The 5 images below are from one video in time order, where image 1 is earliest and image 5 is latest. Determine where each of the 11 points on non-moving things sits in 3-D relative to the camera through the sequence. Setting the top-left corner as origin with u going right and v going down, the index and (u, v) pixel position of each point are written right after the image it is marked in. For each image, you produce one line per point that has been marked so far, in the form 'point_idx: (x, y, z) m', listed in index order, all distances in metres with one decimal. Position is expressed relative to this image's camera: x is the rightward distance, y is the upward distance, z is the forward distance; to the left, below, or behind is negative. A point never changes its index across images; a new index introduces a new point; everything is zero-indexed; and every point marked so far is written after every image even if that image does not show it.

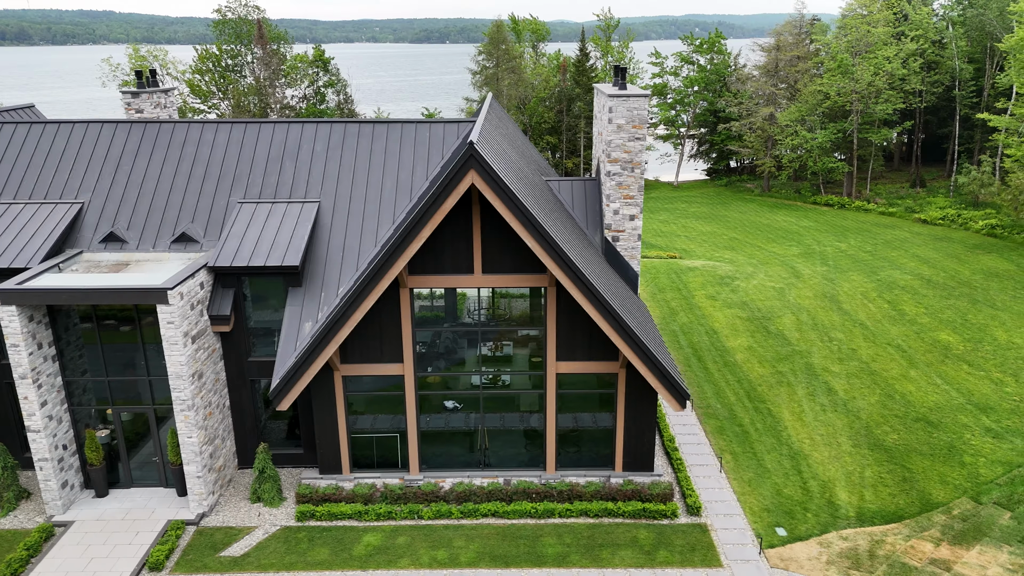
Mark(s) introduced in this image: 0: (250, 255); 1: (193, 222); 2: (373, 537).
0: (-7.6, +0.9, +16.6) m
1: (-9.8, +2.0, +17.7) m
2: (-3.8, -6.8, +15.6) m
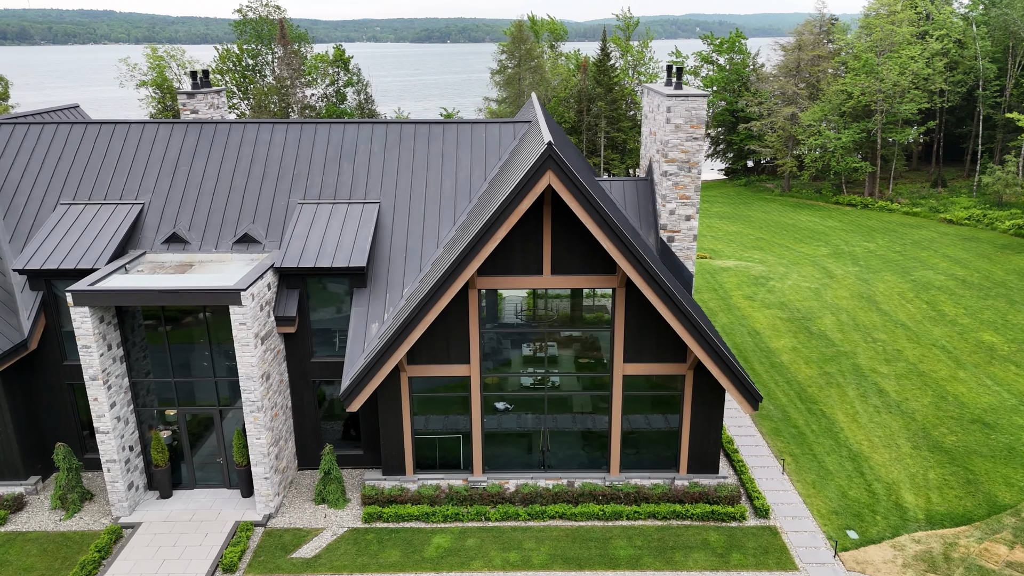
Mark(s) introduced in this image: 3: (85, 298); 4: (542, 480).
0: (-5.7, +0.9, +16.6) m
1: (-7.9, +2.0, +17.7) m
2: (-1.9, -6.8, +15.5) m
3: (-10.9, -0.2, +14.6) m
4: (+0.9, -5.7, +17.1) m
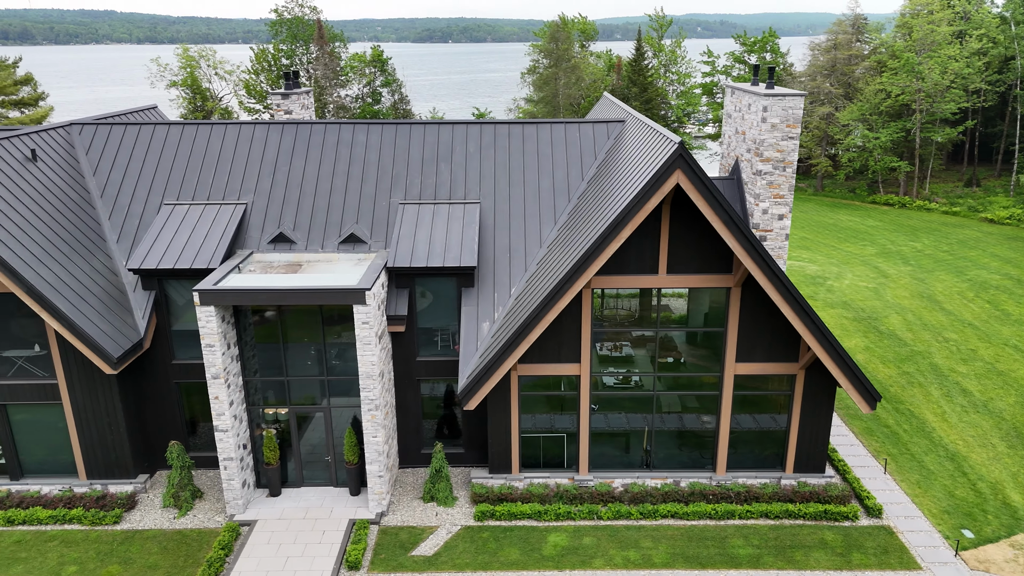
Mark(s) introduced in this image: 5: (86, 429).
0: (-2.5, +0.9, +16.6) m
1: (-4.8, +2.0, +17.8) m
2: (+1.3, -6.8, +15.6) m
3: (-7.7, -0.2, +14.7) m
4: (+4.0, -5.7, +17.1) m
5: (-12.3, -4.1, +16.5) m
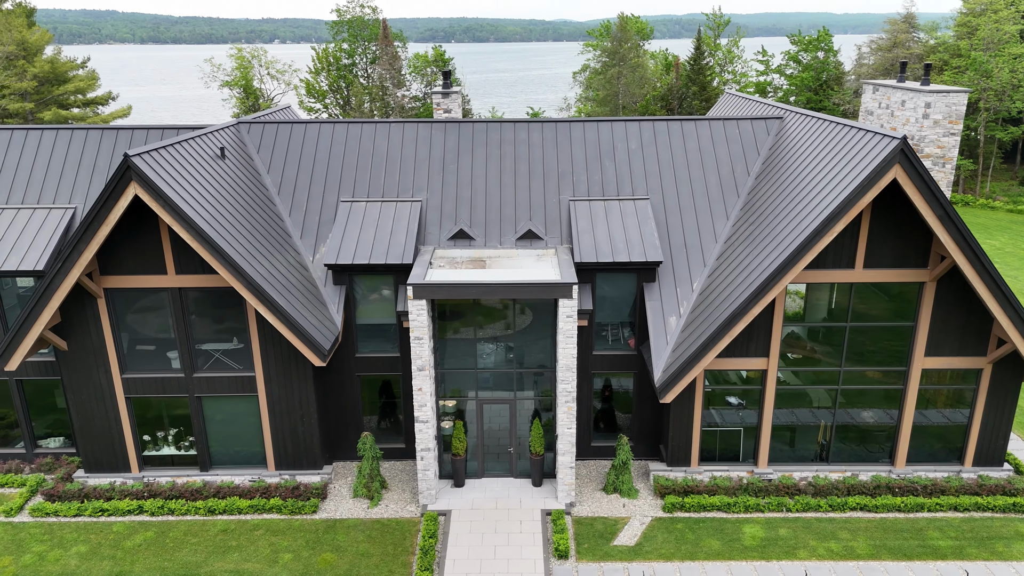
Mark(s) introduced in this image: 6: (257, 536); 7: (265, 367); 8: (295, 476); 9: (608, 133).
0: (+2.9, +1.1, +16.9) m
1: (+0.7, +2.2, +18.1) m
2: (+6.7, -6.6, +15.8) m
3: (-2.3, -0.1, +15.0) m
4: (+9.5, -5.6, +17.3) m
5: (-6.9, -3.9, +16.8) m
6: (-6.9, -6.7, +15.5) m
7: (-7.1, -2.2, +16.4) m
8: (-6.6, -5.7, +17.2) m
9: (+3.3, +5.3, +19.7) m
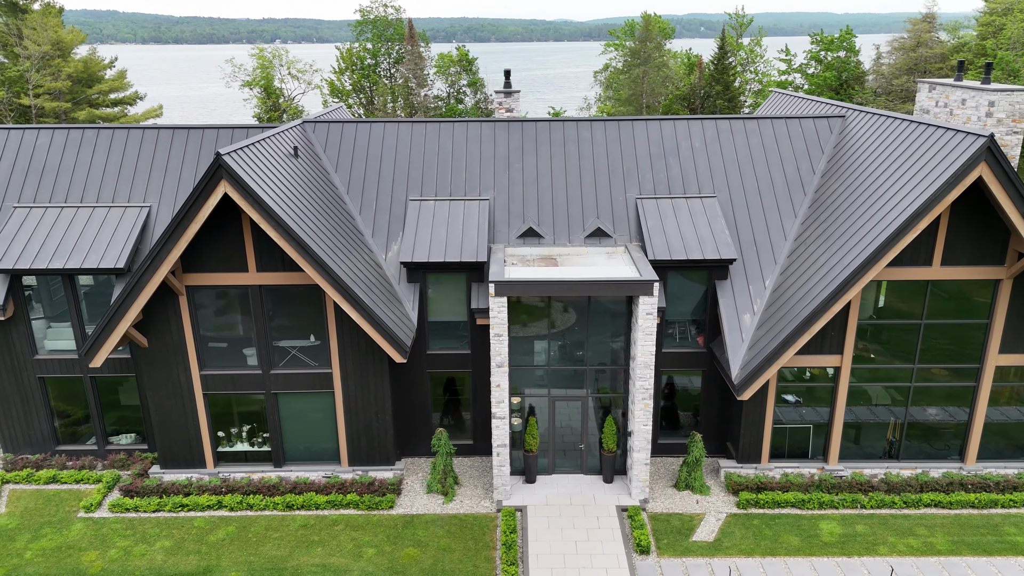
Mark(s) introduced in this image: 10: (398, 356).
0: (+5.0, +1.2, +17.0) m
1: (+2.8, +2.2, +18.2) m
2: (+8.8, -6.6, +15.9) m
3: (-0.2, 0.0, +15.1) m
4: (+11.6, -5.5, +17.4) m
5: (-4.7, -3.9, +17.0) m
6: (-4.8, -6.7, +15.7) m
7: (-4.9, -2.2, +16.6) m
8: (-4.4, -5.6, +17.3) m
9: (+5.5, +5.4, +19.8) m
10: (-3.1, -1.9, +15.6) m
